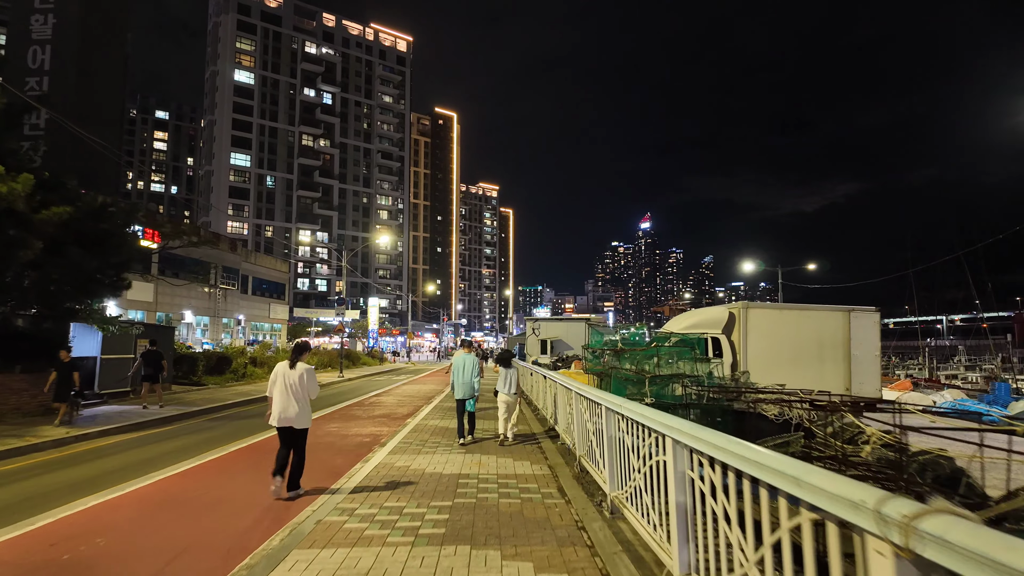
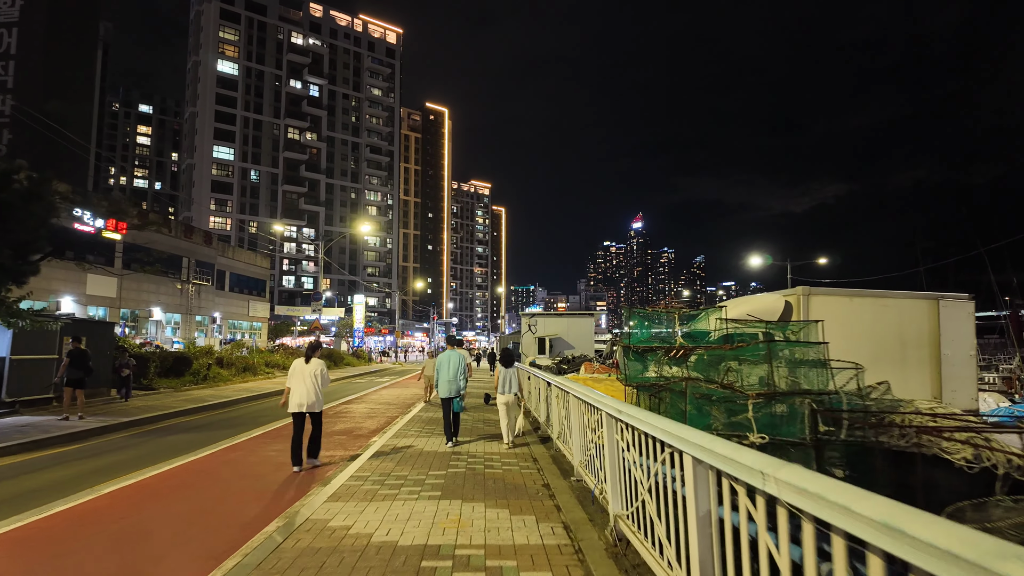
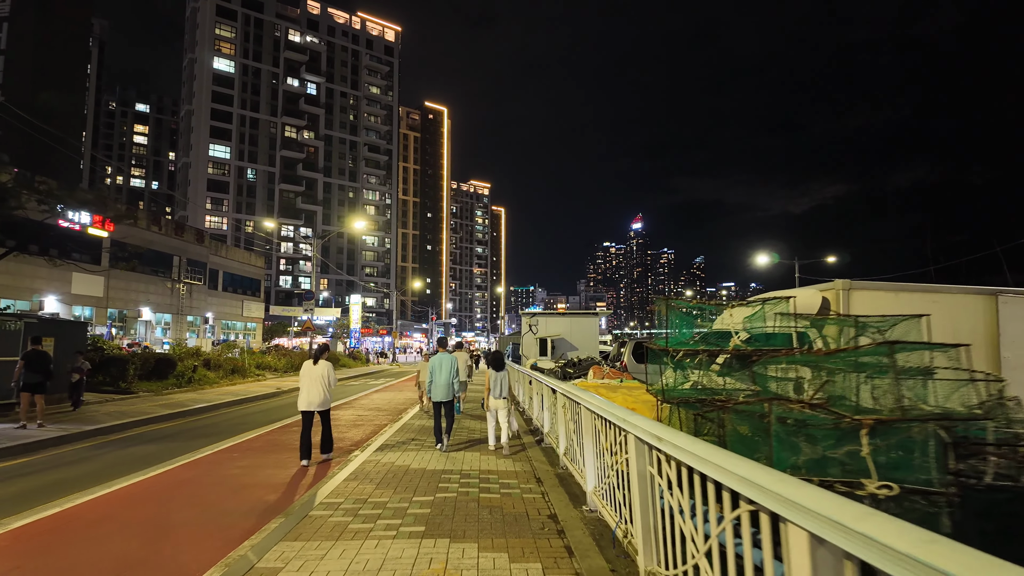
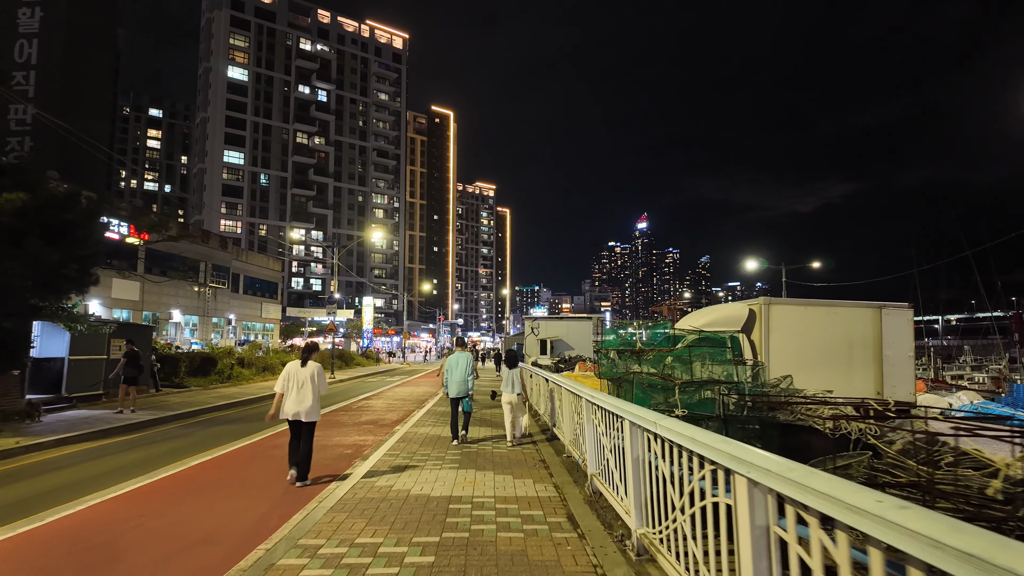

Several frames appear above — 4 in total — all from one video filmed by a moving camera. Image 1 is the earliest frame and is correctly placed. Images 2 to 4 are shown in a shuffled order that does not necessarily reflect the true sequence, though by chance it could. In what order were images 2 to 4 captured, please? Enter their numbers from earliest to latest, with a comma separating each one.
4, 2, 3
